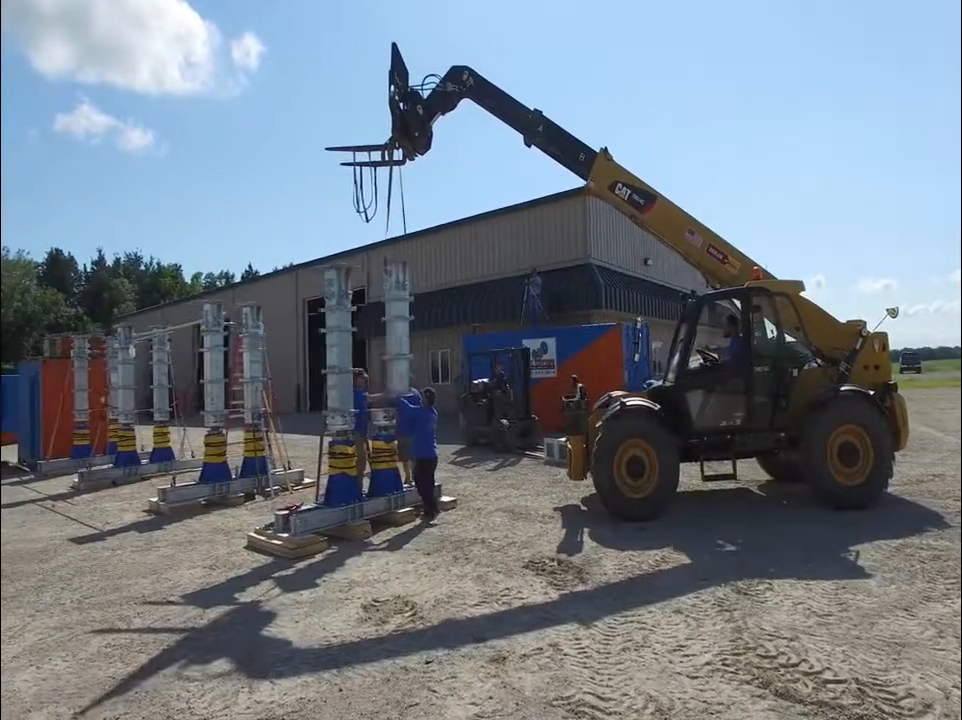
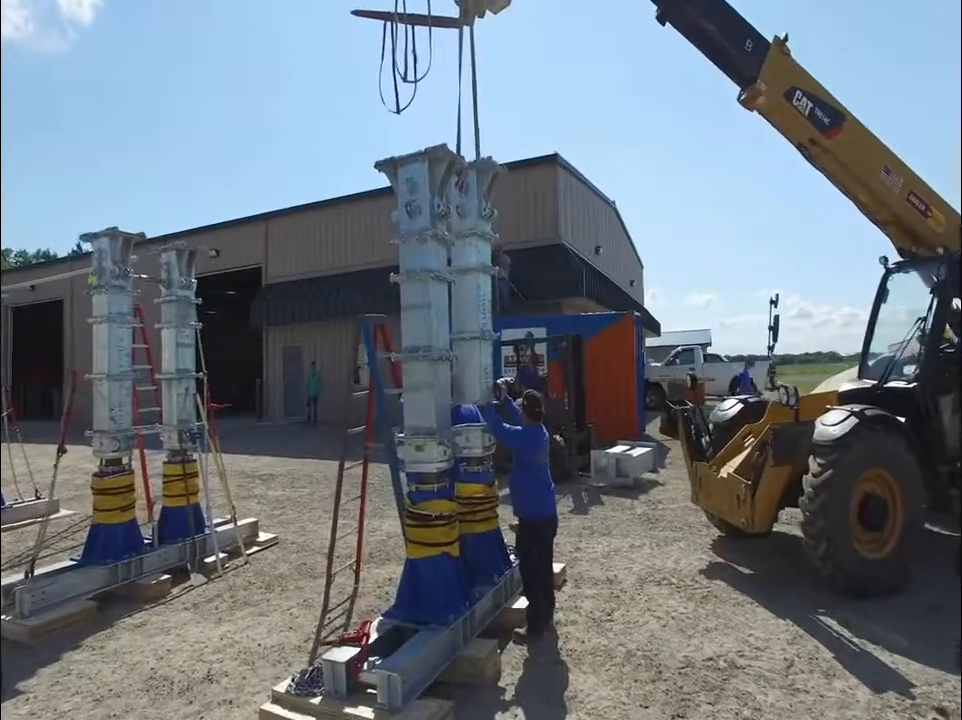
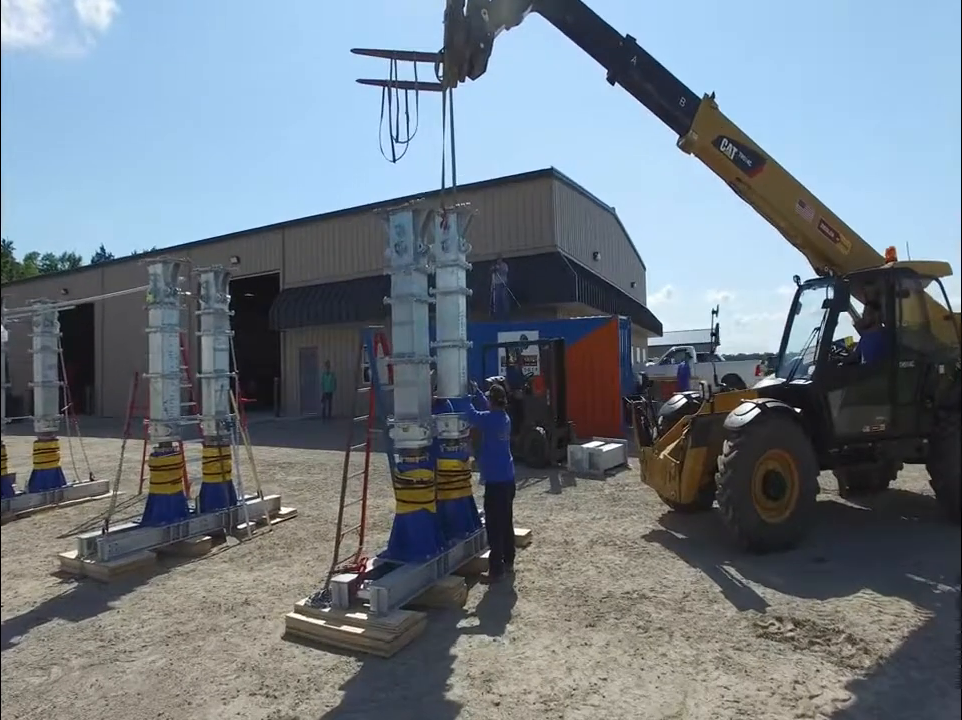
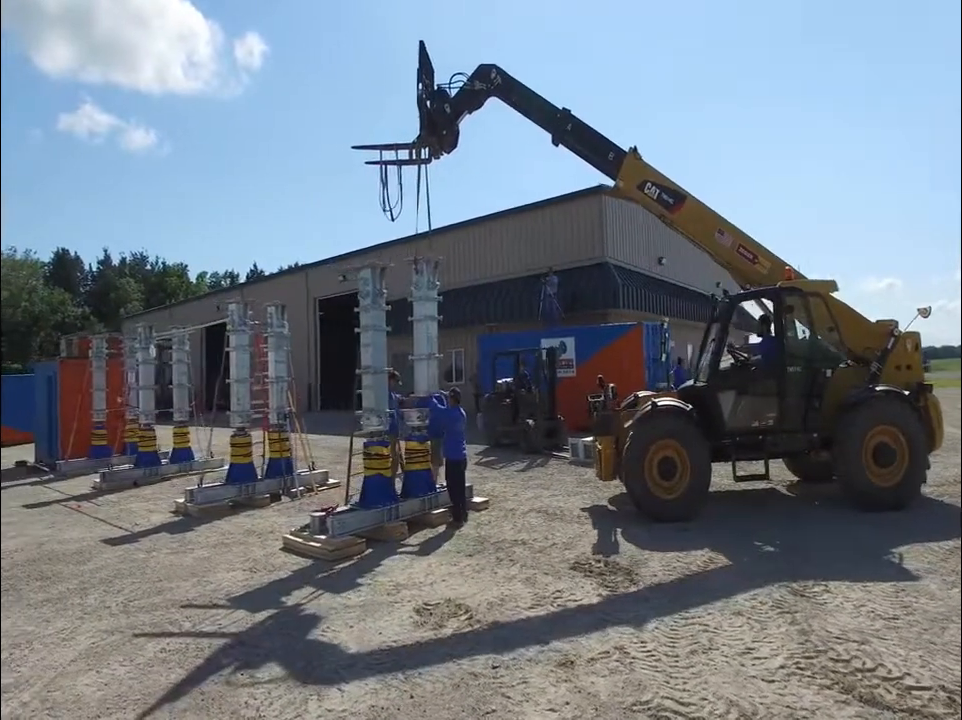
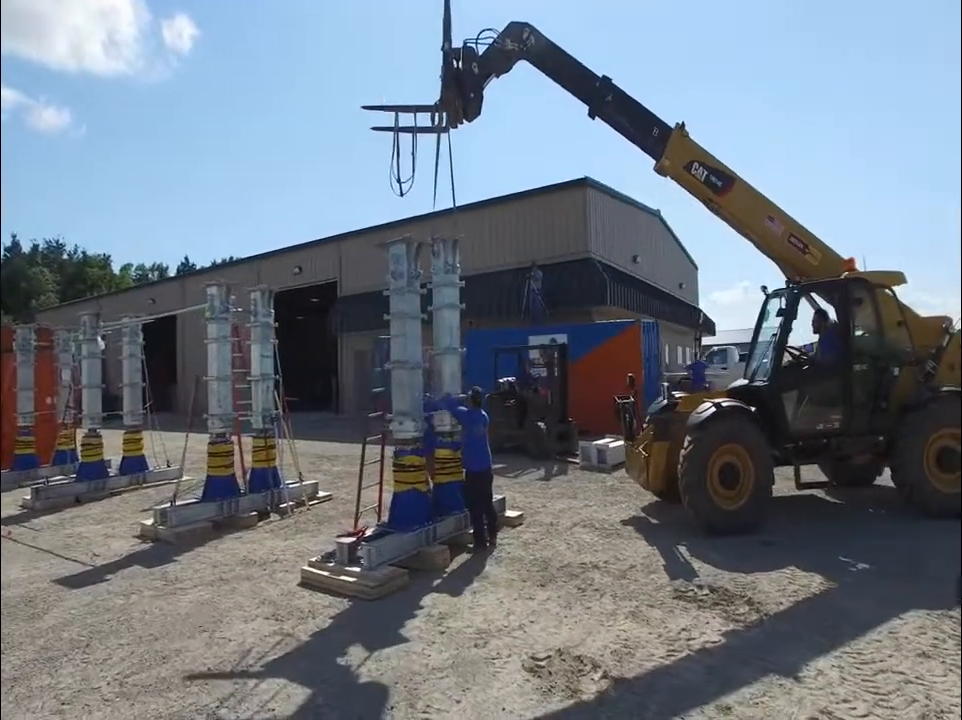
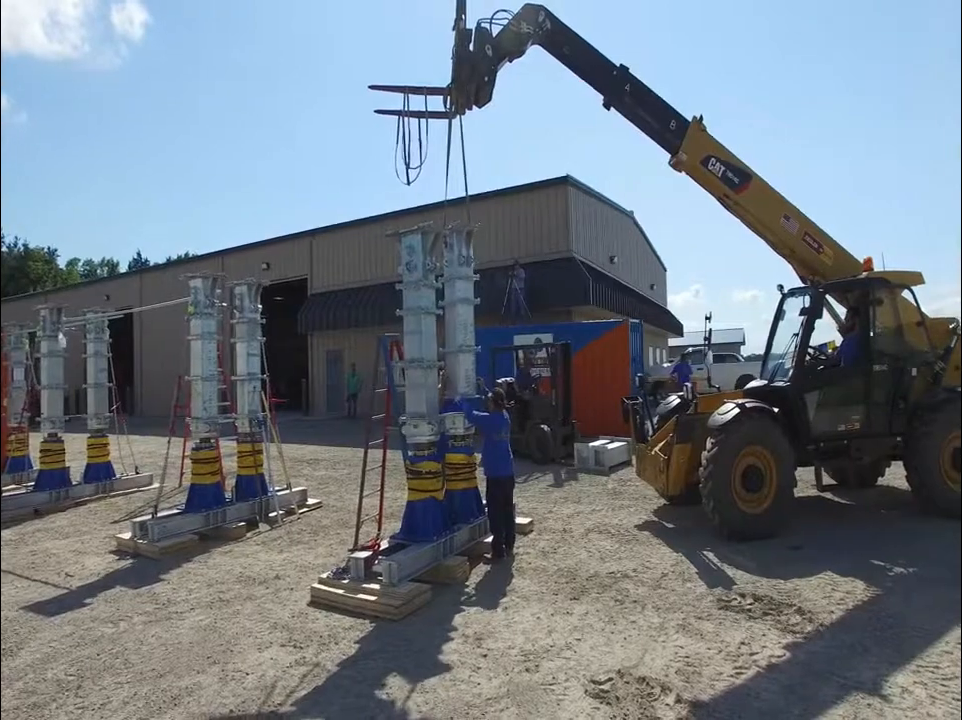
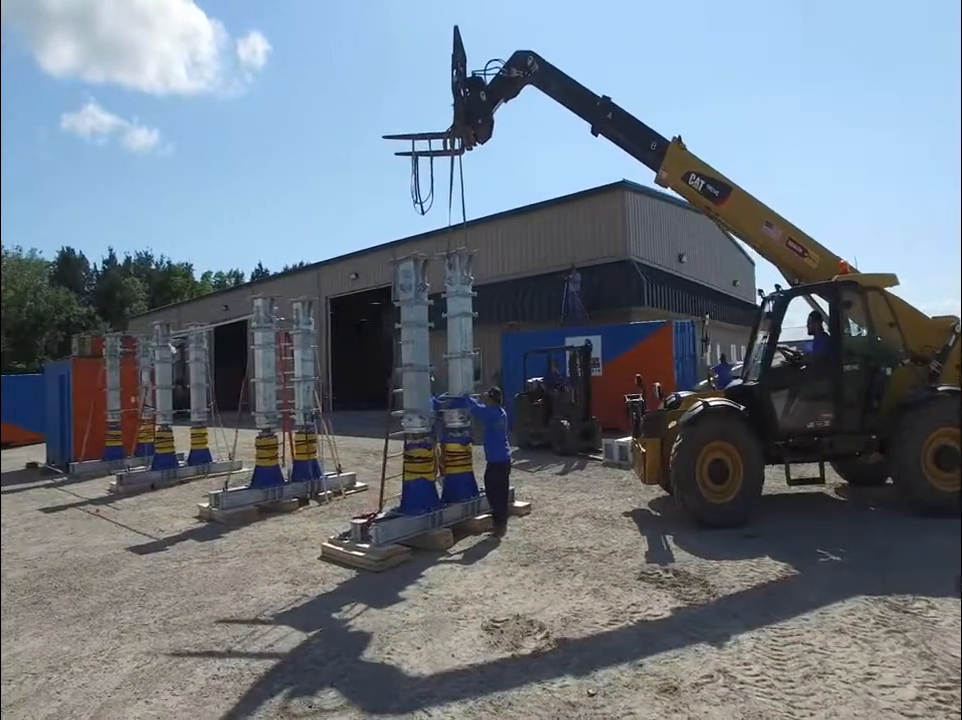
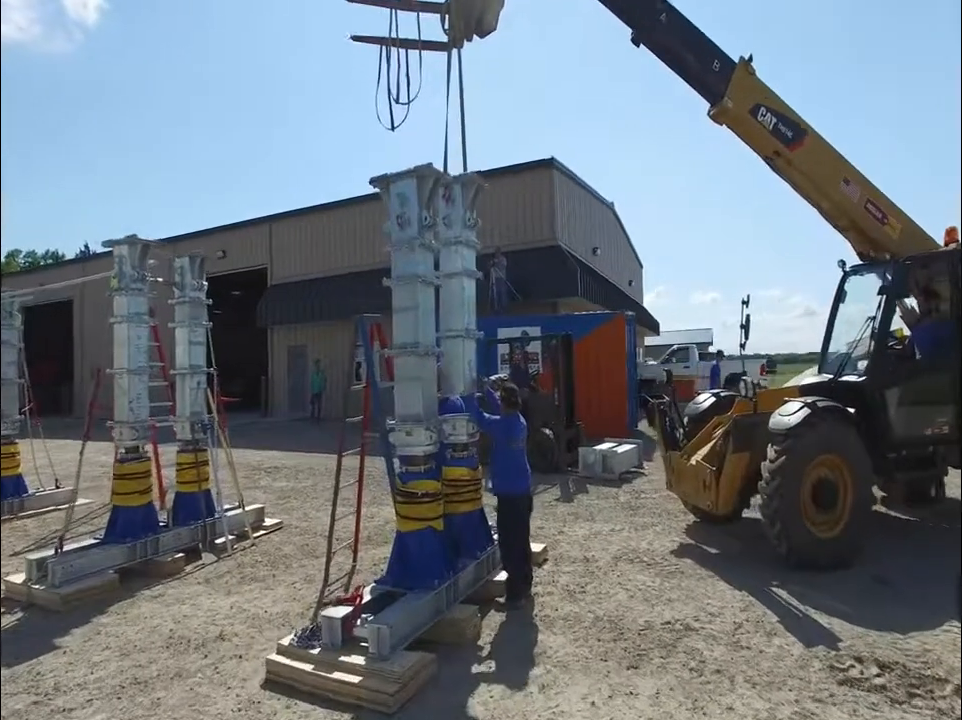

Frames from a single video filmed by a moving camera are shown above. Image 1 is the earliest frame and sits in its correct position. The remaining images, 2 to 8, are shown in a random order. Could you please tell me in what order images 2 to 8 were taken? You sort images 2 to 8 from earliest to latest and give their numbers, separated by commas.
4, 7, 5, 6, 3, 8, 2
